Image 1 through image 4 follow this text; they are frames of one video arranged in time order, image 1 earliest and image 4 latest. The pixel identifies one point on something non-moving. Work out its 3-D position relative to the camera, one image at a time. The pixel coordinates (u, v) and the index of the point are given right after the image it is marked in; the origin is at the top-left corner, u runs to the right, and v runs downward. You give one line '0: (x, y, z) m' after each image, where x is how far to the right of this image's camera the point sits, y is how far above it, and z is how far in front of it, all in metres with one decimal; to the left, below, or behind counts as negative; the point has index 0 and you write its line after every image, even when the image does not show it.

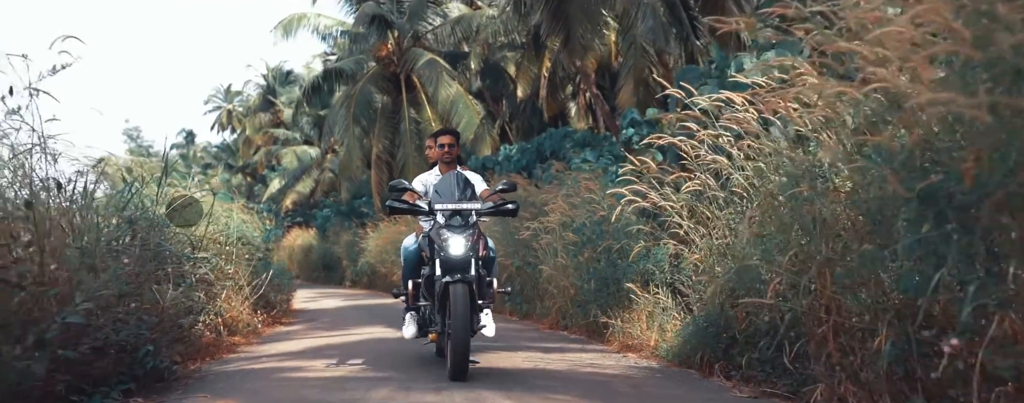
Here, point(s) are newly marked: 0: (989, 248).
0: (+1.7, -0.2, +3.4) m
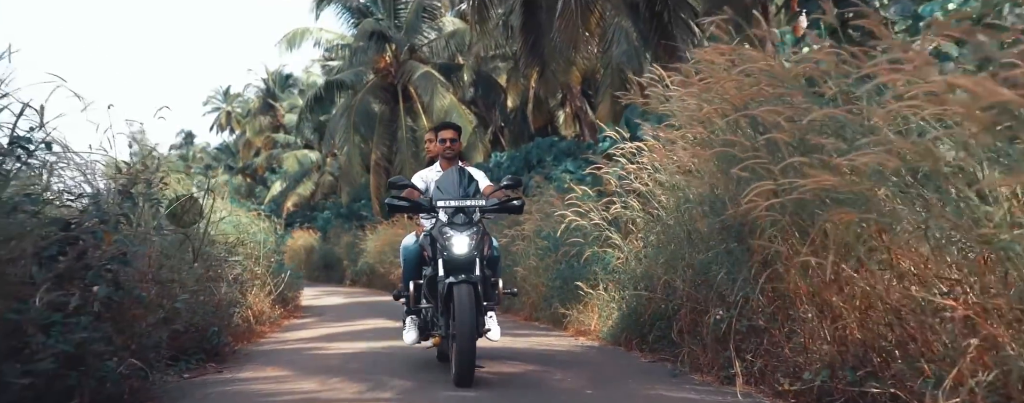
0: (+1.4, -0.3, +5.8) m
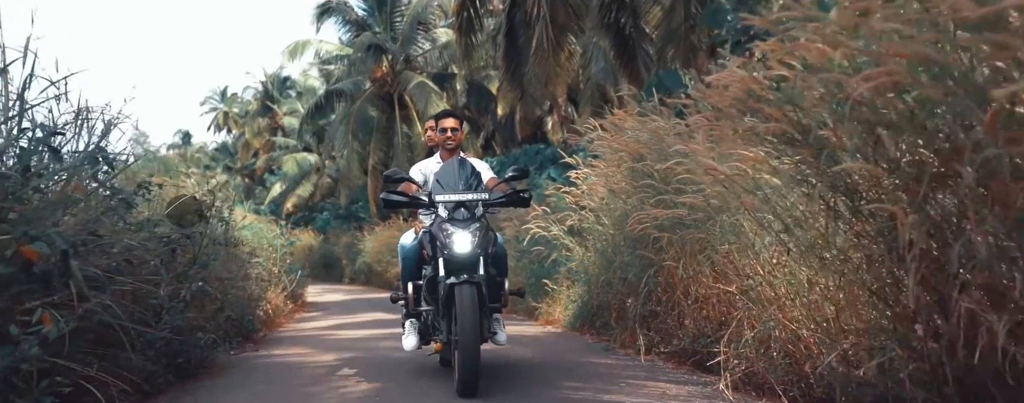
0: (+1.1, -0.5, +8.1) m
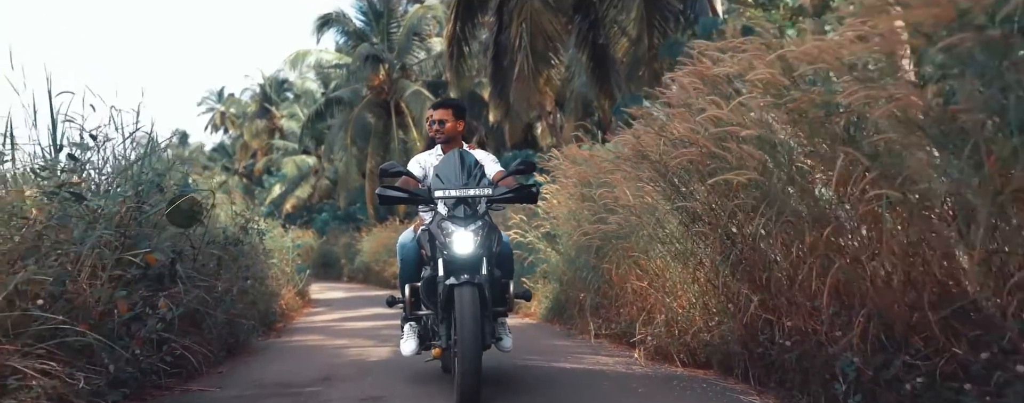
0: (+0.9, -0.7, +10.2) m
